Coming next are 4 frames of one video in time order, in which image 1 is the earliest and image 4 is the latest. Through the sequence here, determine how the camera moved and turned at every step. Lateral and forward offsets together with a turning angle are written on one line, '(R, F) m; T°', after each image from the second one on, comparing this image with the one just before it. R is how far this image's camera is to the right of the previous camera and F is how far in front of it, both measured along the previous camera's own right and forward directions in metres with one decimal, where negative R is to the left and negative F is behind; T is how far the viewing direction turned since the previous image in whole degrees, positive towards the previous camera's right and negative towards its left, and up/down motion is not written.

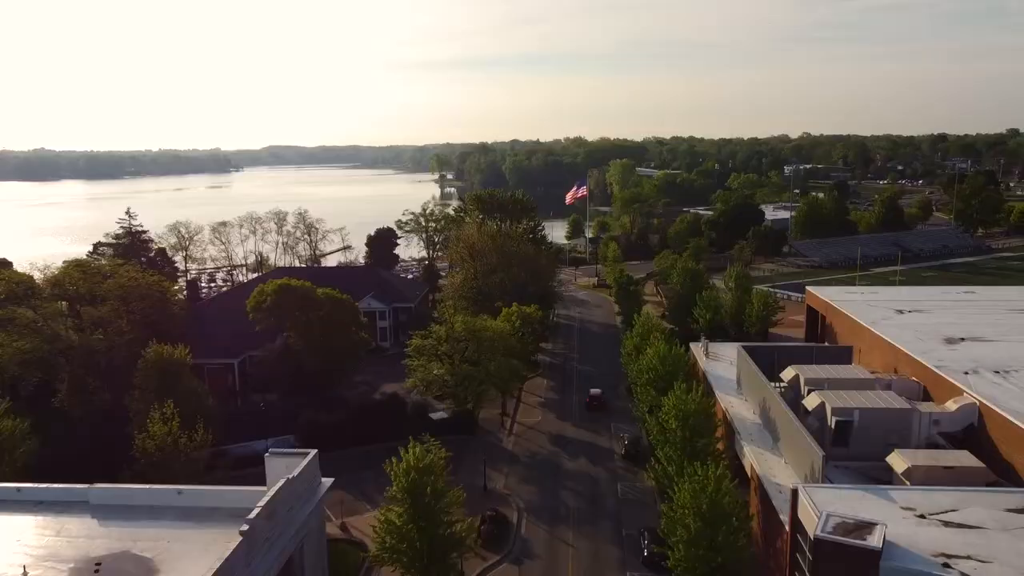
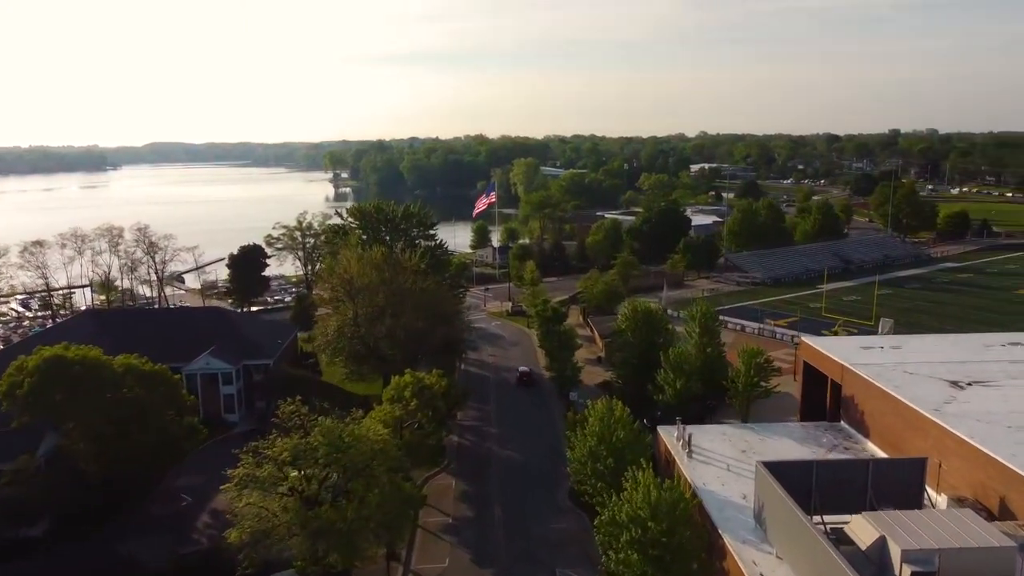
(+0.3, +10.7) m; +7°
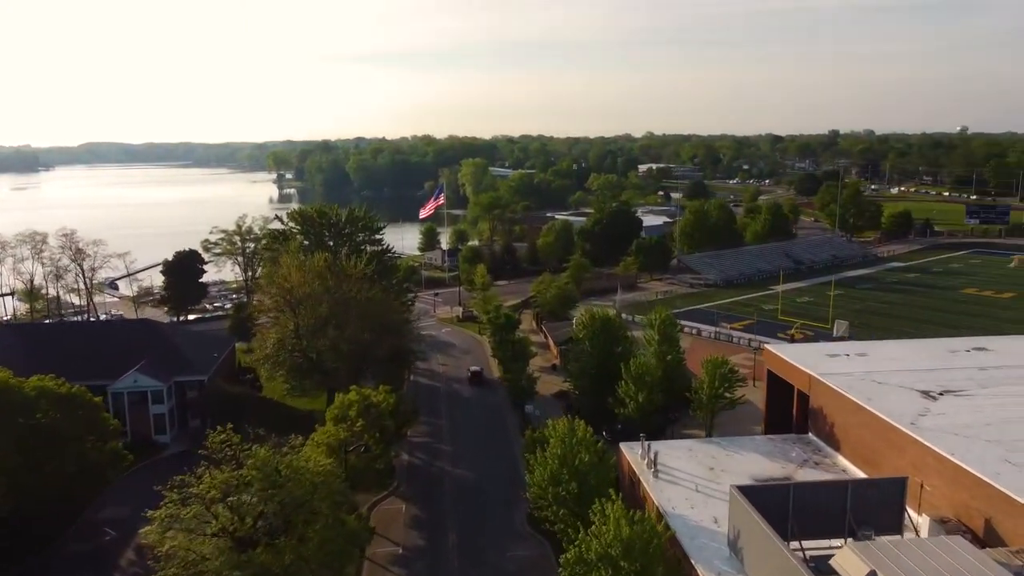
(-0.1, +1.5) m; +4°
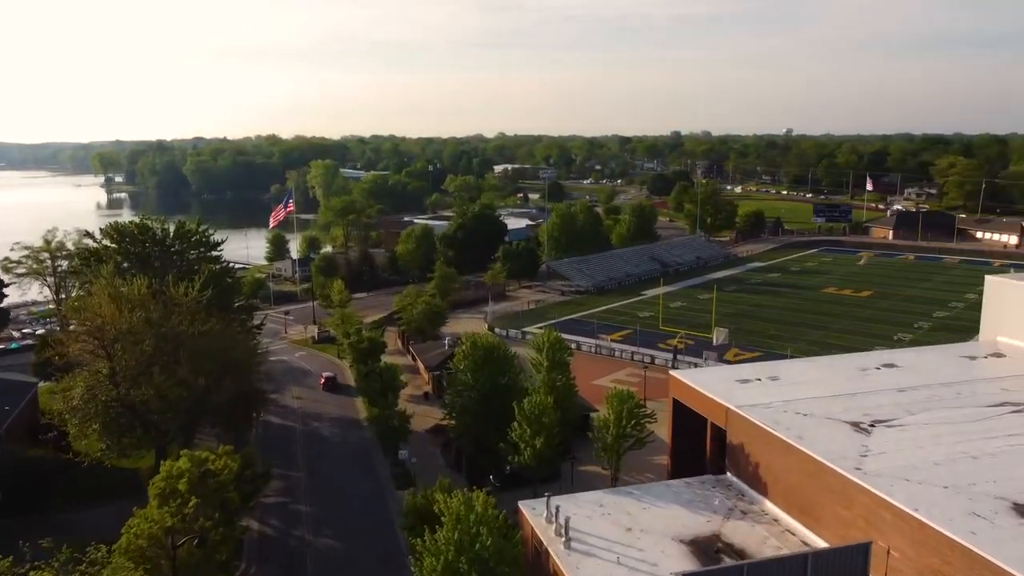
(-0.4, +3.9) m; +10°
